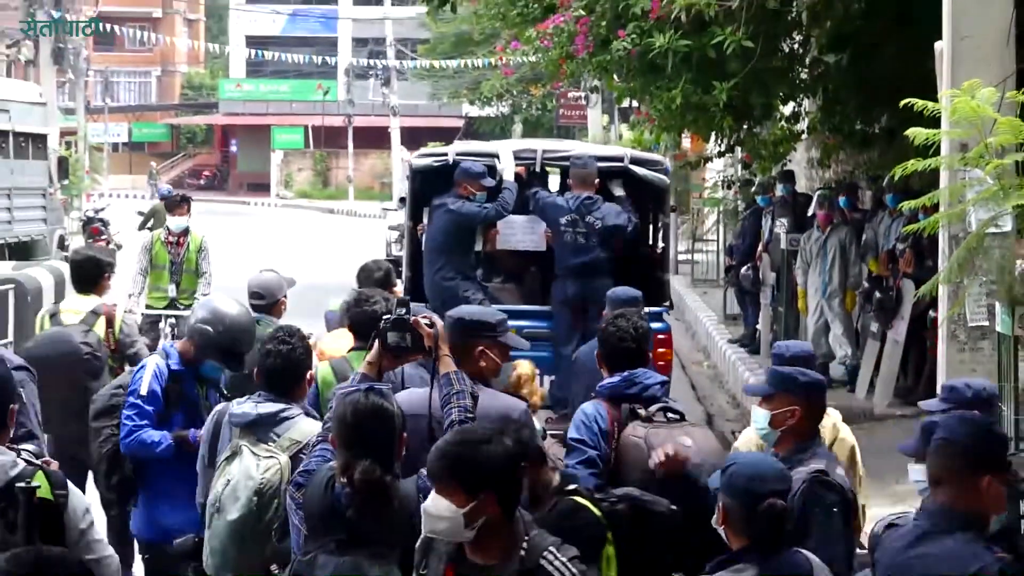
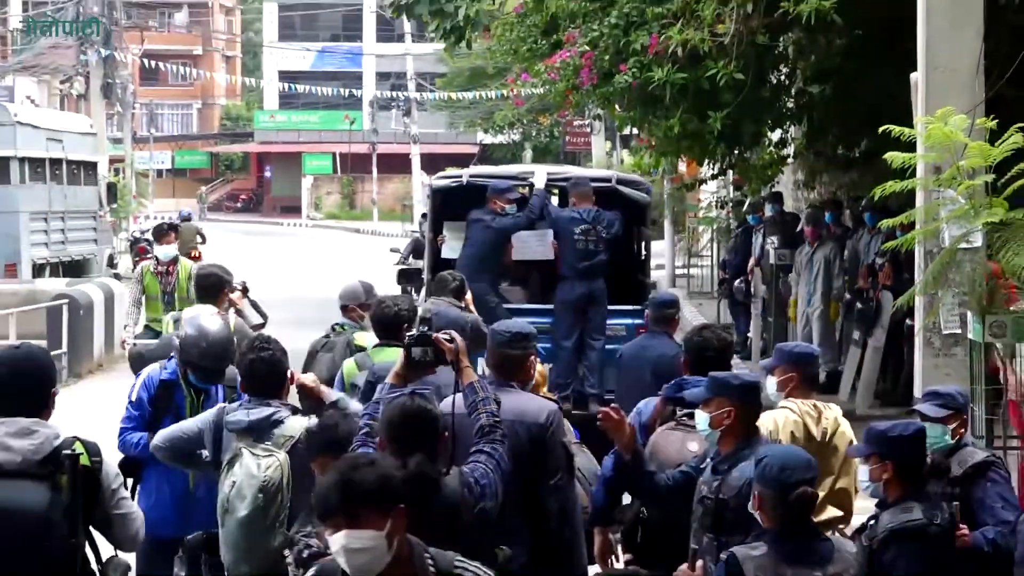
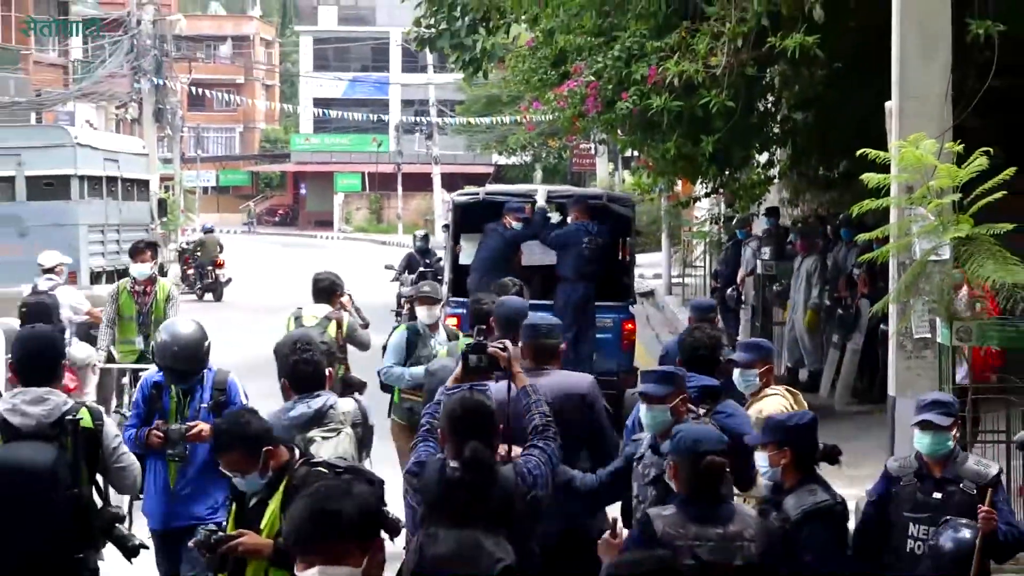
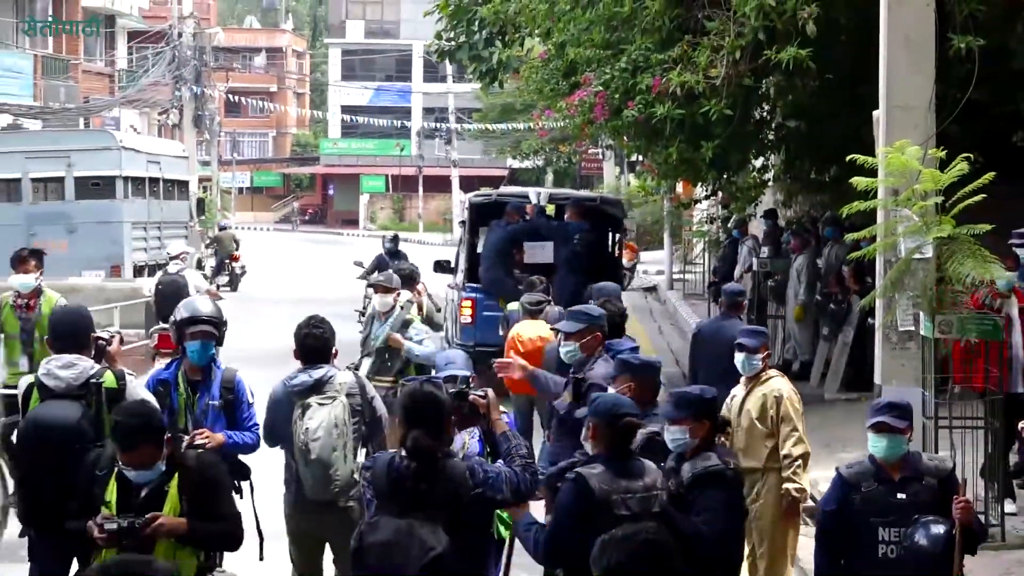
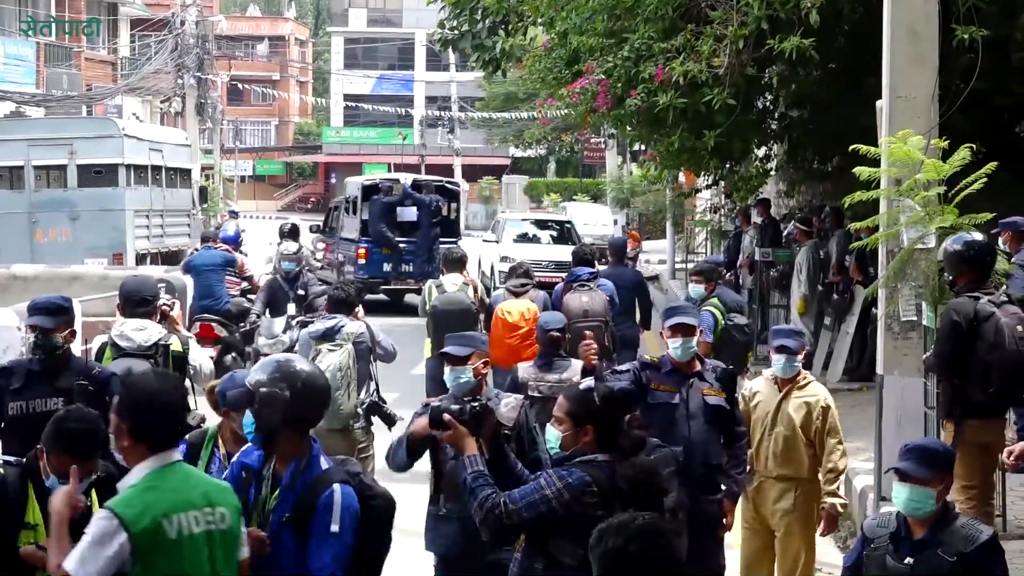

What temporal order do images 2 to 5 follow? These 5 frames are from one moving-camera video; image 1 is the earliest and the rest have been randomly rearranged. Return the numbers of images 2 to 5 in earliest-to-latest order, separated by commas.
2, 3, 4, 5
